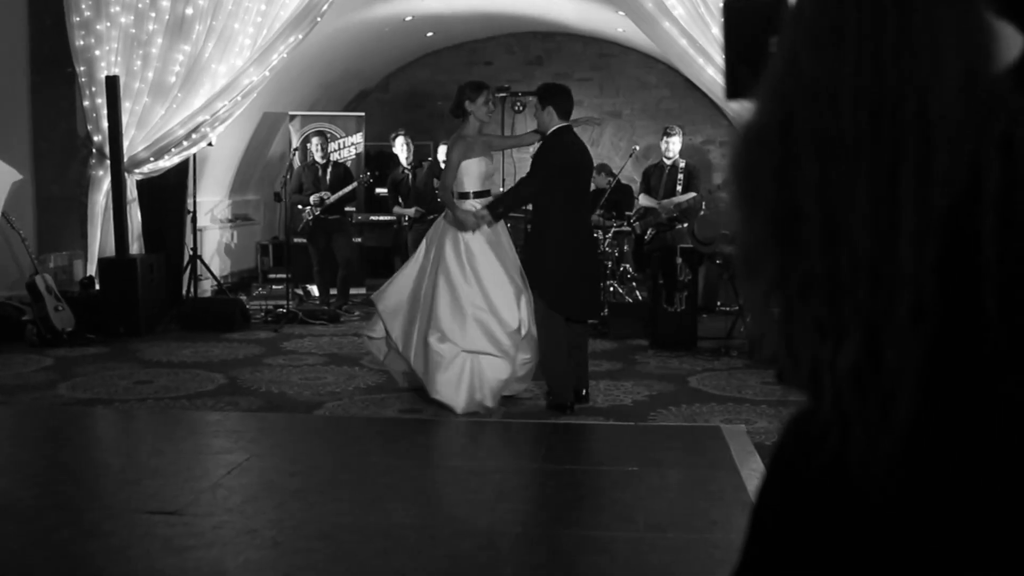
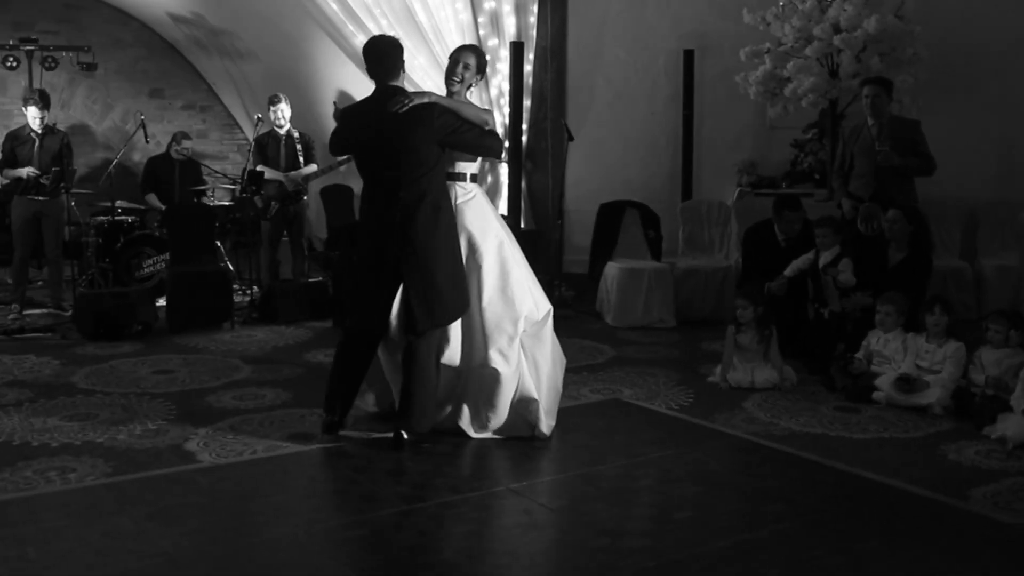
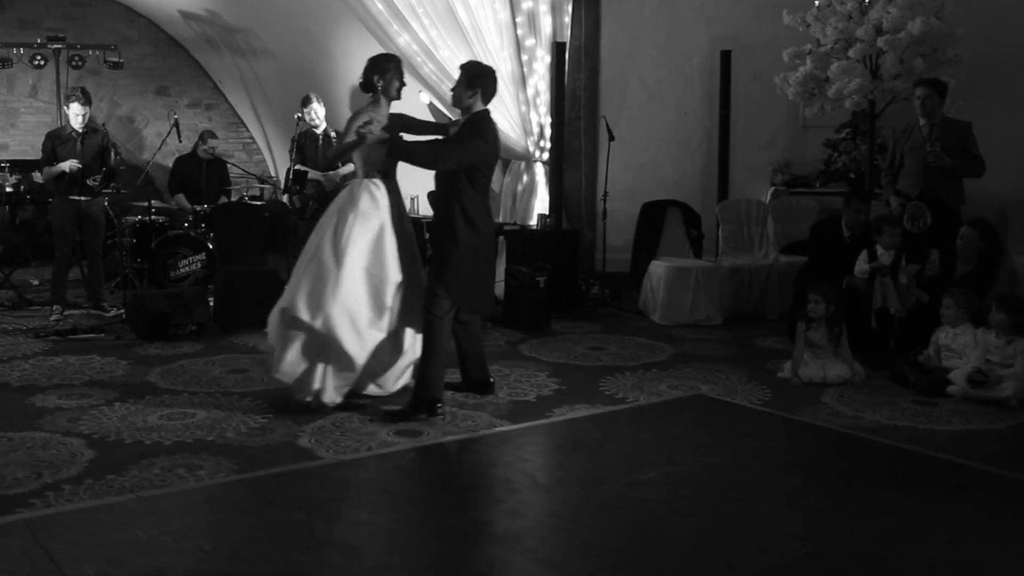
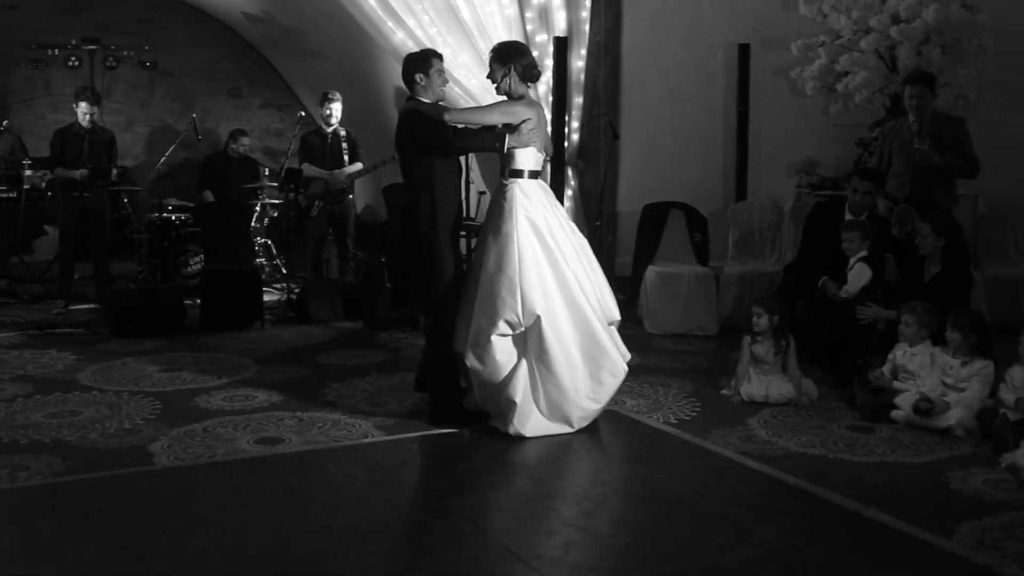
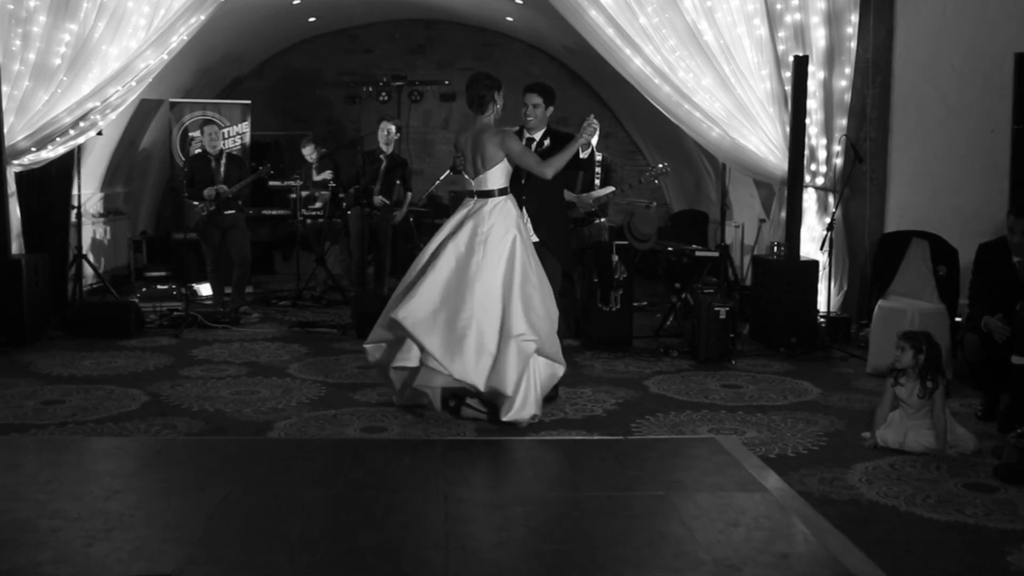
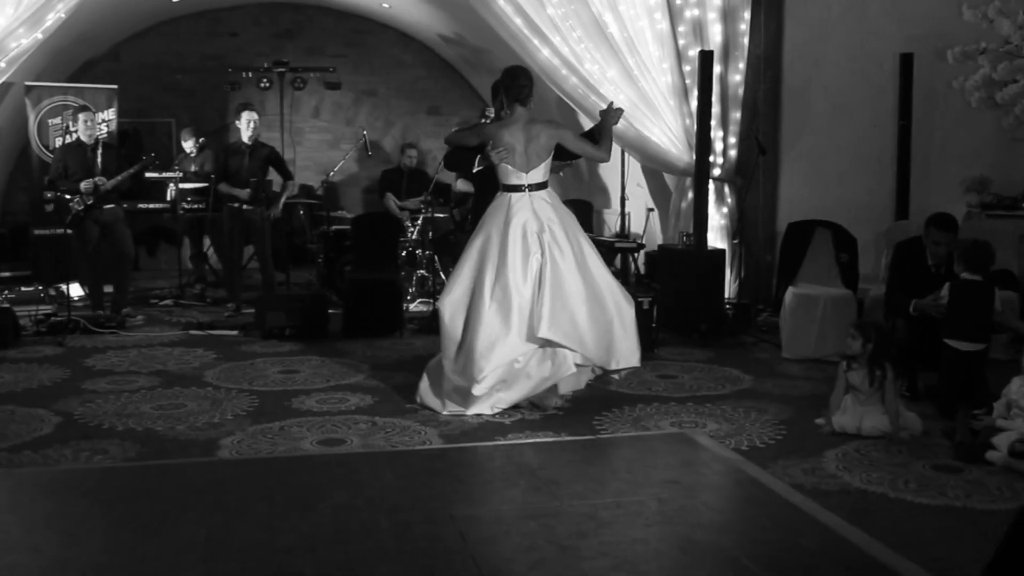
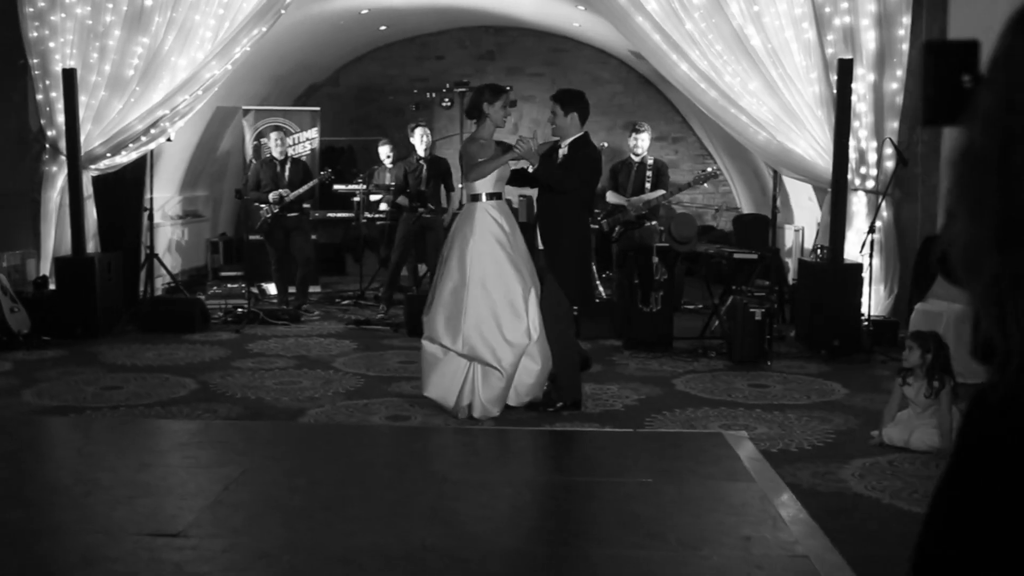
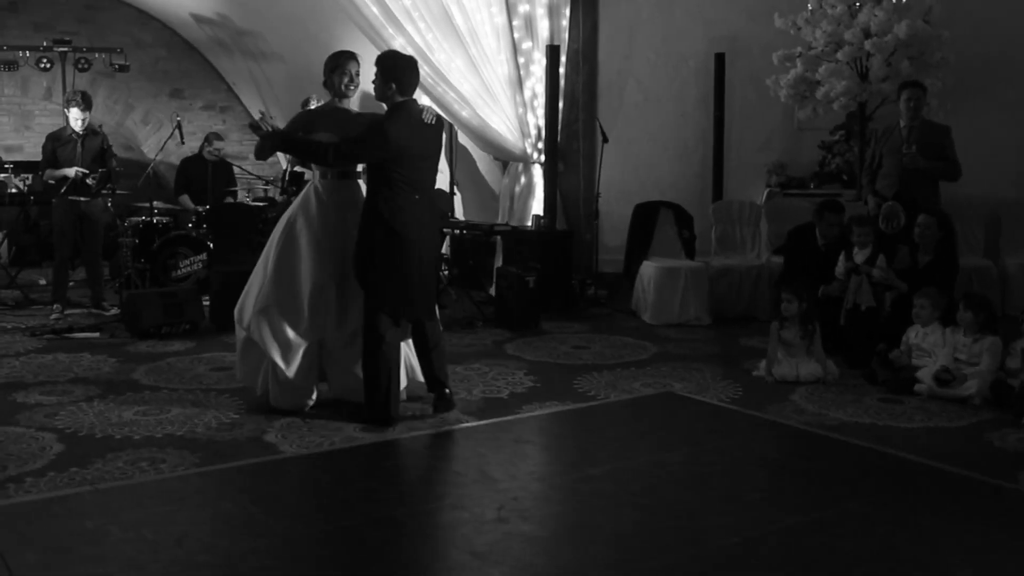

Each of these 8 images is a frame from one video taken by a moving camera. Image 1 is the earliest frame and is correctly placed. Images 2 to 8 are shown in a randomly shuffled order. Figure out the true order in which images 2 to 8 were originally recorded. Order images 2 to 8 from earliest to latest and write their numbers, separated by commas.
7, 5, 6, 4, 2, 8, 3
